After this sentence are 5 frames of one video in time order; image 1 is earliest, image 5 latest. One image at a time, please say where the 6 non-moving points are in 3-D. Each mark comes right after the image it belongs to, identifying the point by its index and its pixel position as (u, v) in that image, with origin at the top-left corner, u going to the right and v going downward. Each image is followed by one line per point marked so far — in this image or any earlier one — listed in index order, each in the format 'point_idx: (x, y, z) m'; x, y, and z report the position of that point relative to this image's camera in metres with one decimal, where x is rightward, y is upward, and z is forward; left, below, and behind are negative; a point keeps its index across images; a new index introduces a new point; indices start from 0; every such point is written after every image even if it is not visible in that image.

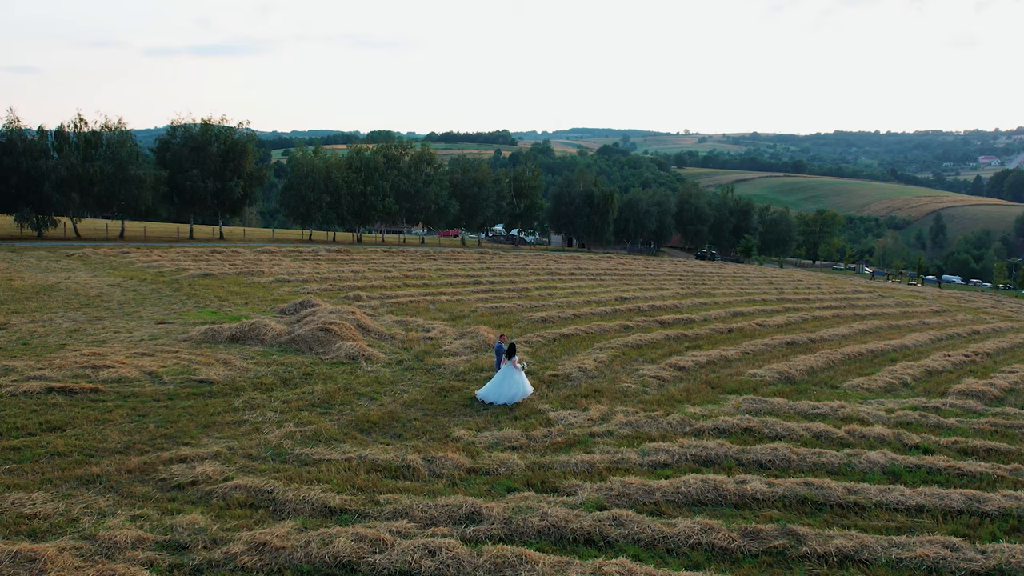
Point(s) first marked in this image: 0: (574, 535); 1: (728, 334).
0: (+0.5, -2.1, +9.0) m
1: (+3.9, -0.8, +18.8) m
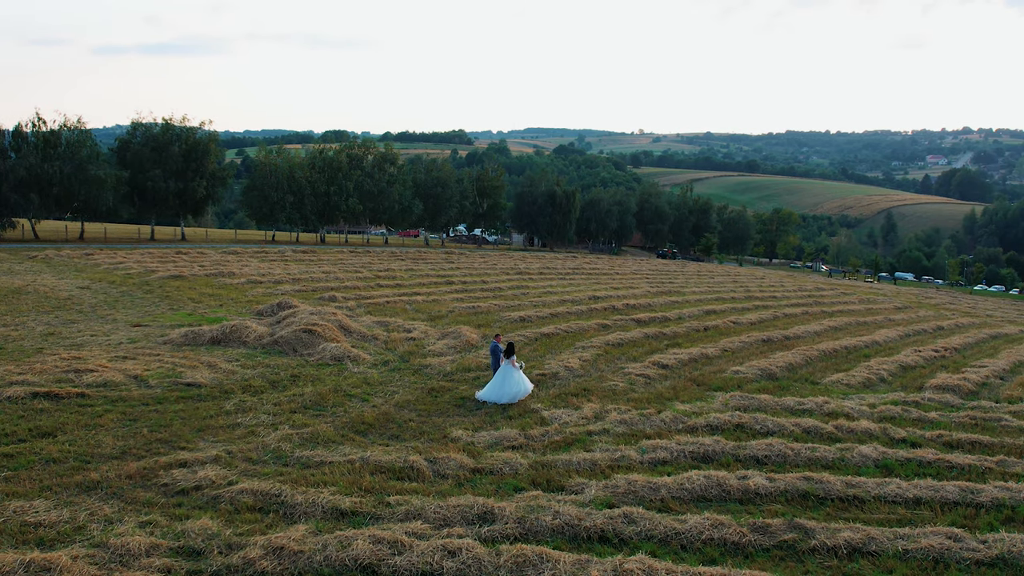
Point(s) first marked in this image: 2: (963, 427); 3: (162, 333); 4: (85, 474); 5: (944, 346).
0: (+0.7, -2.1, +9.0) m
1: (+3.5, -0.8, +19.0) m
2: (+5.8, -1.8, +13.4) m
3: (-5.5, -0.7, +16.3) m
4: (-4.1, -1.8, +10.1) m
5: (+8.0, -1.1, +19.2) m
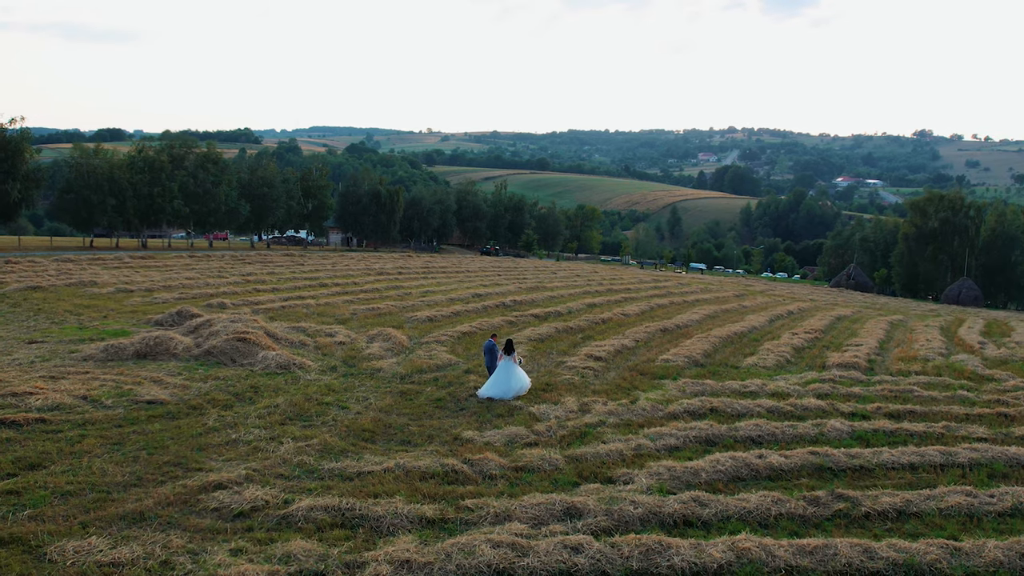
0: (+1.4, -2.1, +9.3) m
1: (+1.8, -0.7, +19.7) m
2: (+5.4, -1.6, +14.8) m
3: (-6.3, -0.9, +14.9) m
4: (-3.5, -1.9, +9.2) m
5: (+6.0, -0.8, +21.0) m
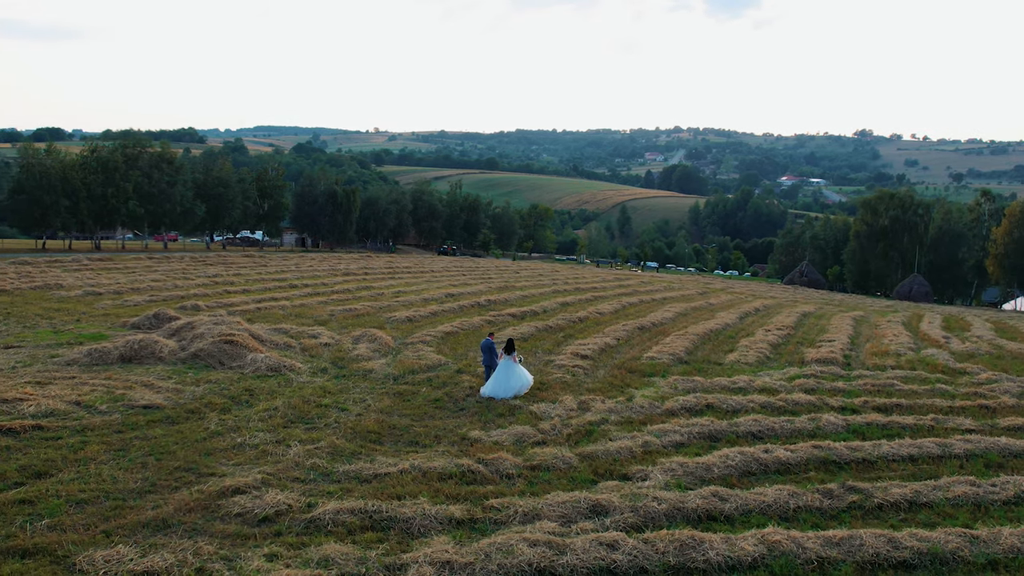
0: (+1.7, -2.0, +9.4) m
1: (+1.3, -0.7, +19.8) m
2: (+5.2, -1.5, +15.1) m
3: (-6.4, -0.9, +14.5) m
4: (-3.2, -1.9, +9.0) m
5: (+5.5, -0.8, +21.3) m
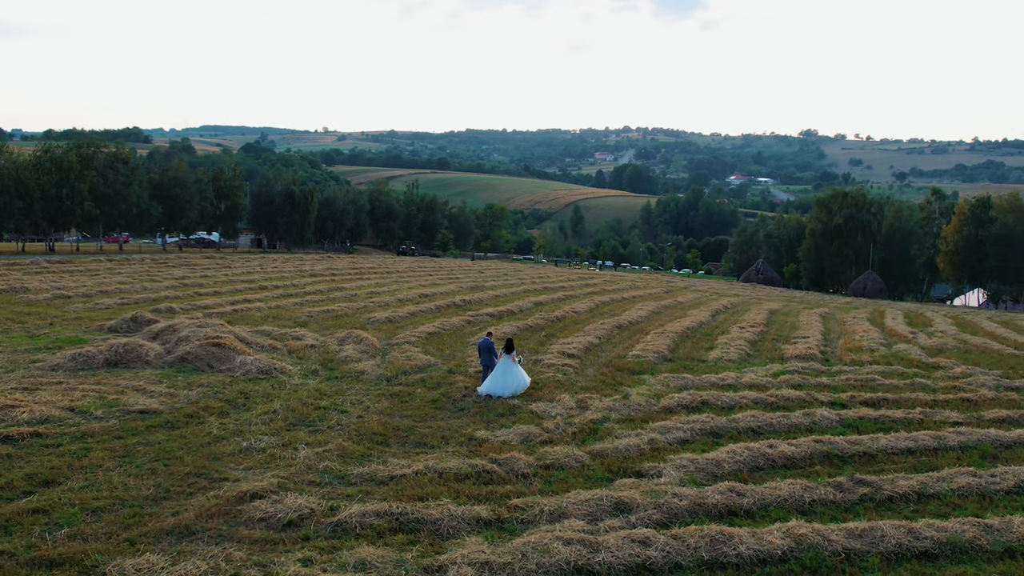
0: (+1.9, -2.0, +9.5) m
1: (+0.9, -0.6, +19.9) m
2: (+5.1, -1.5, +15.4) m
3: (-6.5, -1.0, +14.1) m
4: (-3.0, -2.0, +8.8) m
5: (+5.0, -0.7, +21.6) m
